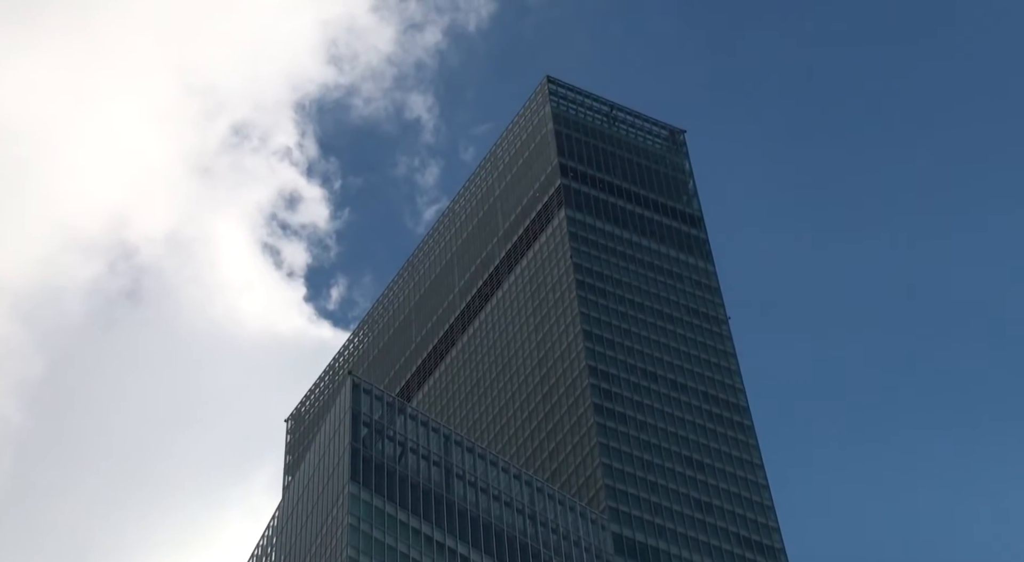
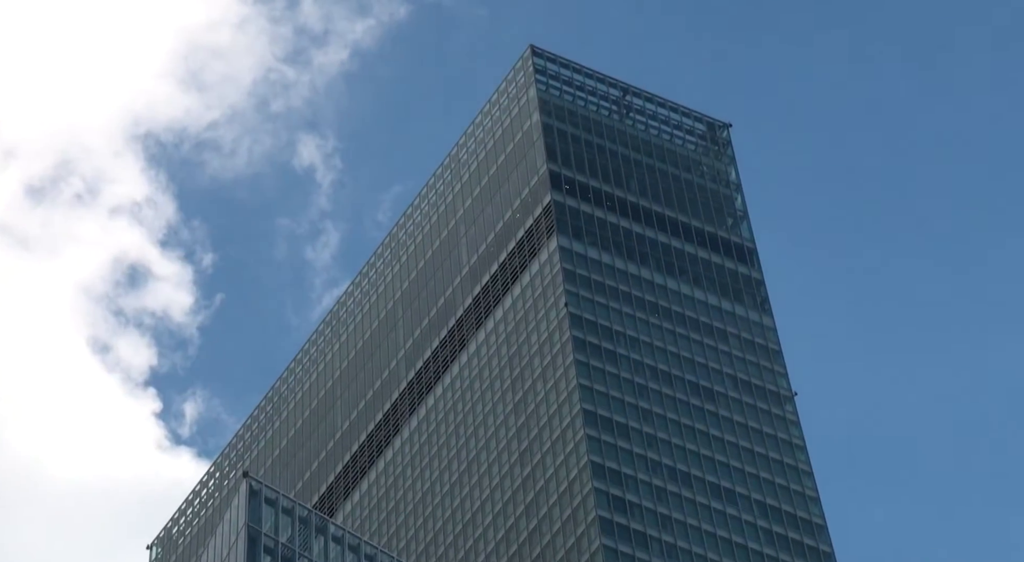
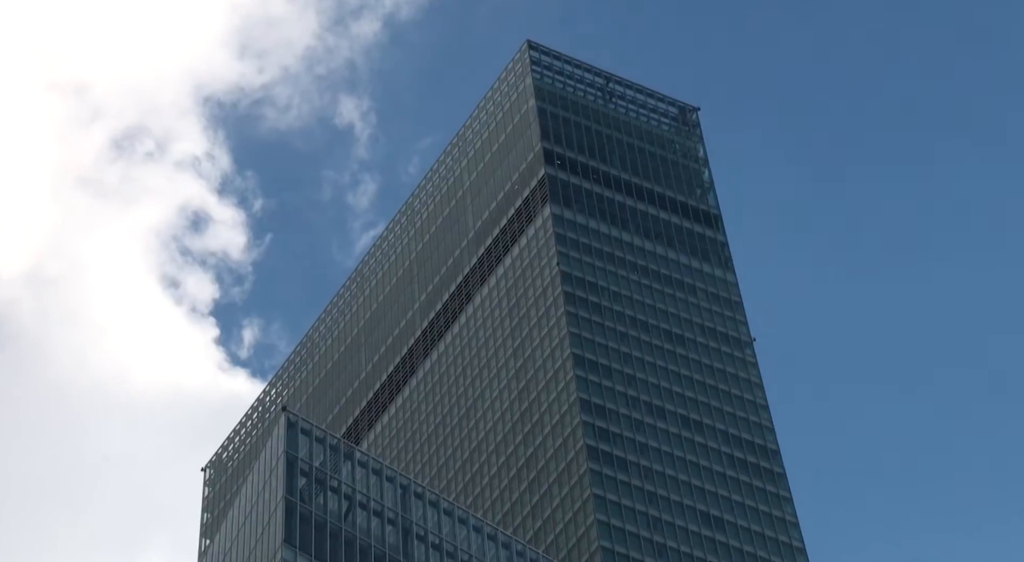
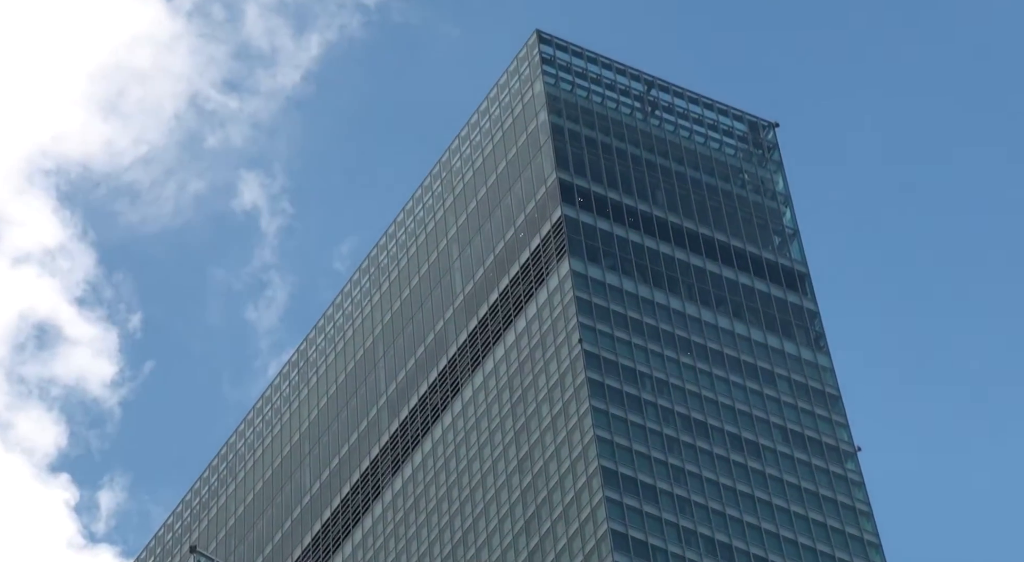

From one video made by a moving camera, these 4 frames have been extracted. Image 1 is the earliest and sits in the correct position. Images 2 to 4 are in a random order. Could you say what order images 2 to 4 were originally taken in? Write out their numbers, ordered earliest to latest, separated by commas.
3, 2, 4
